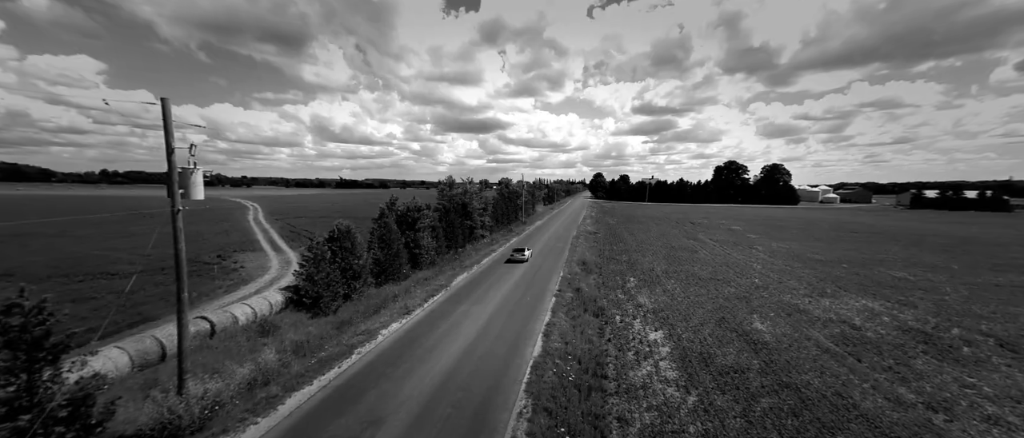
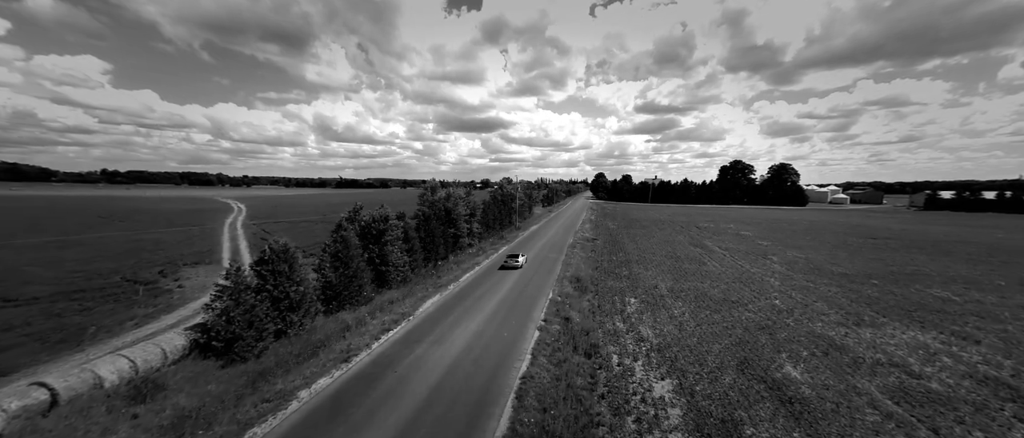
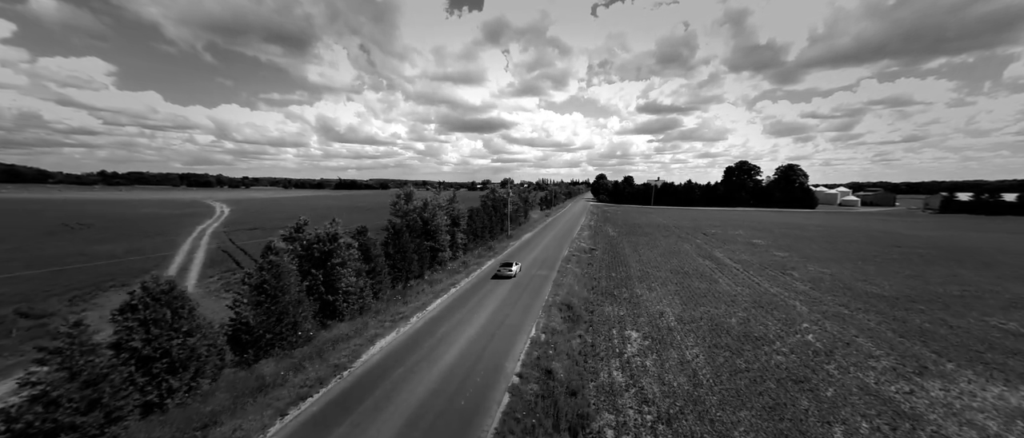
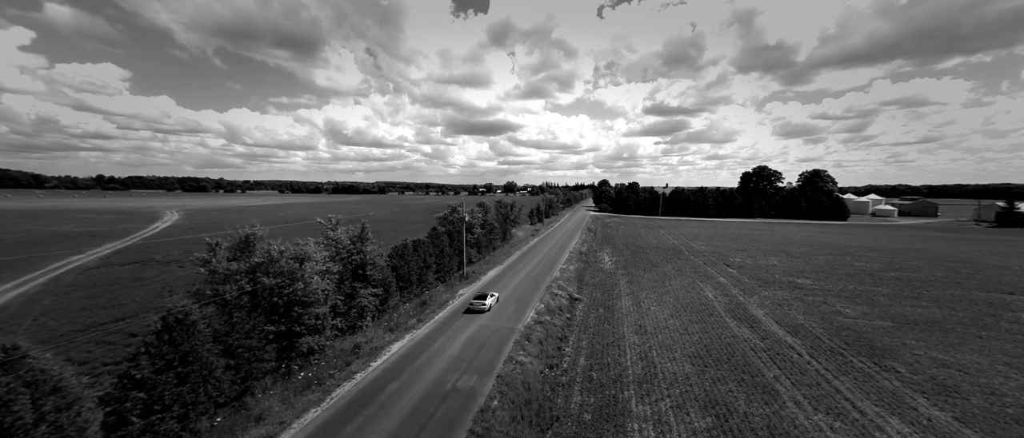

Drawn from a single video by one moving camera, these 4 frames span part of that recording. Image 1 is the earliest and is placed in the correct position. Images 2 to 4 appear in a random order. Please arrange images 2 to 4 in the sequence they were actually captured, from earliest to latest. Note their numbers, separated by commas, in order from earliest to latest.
2, 3, 4
